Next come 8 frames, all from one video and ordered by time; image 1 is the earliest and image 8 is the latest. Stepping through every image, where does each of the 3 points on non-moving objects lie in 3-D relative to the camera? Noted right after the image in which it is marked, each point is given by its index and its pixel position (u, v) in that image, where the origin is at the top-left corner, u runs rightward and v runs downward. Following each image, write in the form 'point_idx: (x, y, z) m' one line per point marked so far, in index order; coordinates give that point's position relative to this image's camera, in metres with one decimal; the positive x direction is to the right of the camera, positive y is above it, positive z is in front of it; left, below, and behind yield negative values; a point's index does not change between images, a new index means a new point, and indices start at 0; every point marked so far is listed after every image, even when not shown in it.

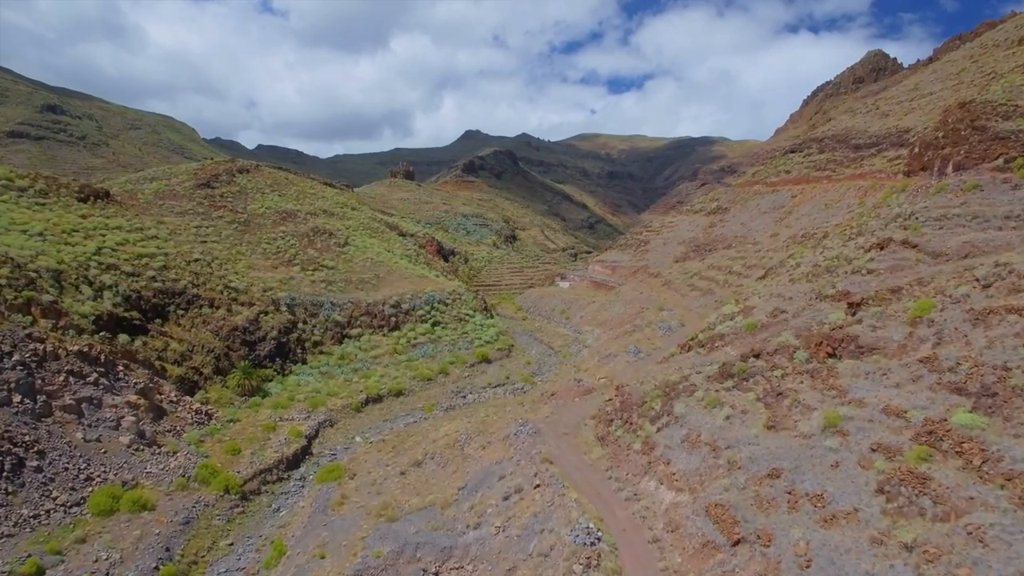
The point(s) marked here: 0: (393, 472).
0: (-3.8, -5.9, +18.1) m
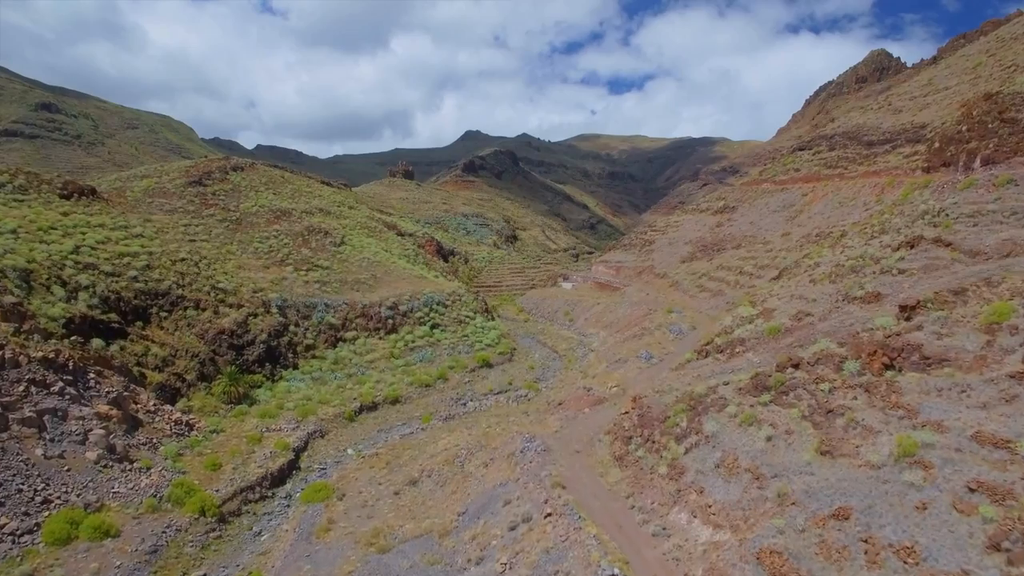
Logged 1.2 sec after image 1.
0: (-3.7, -6.0, +16.4) m
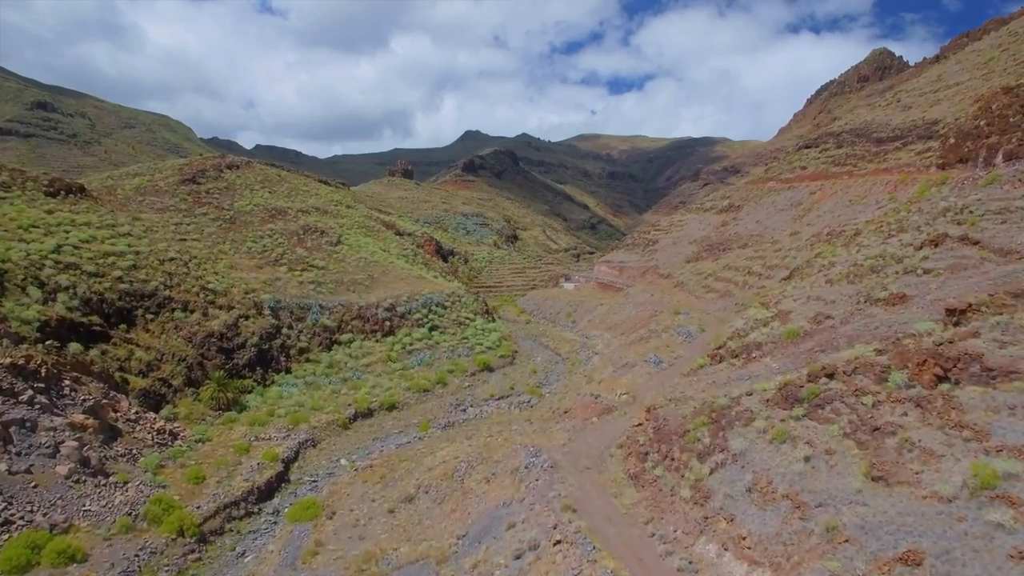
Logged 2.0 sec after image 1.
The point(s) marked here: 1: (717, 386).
0: (-3.6, -6.0, +15.2) m
1: (+6.7, -3.3, +18.2) m
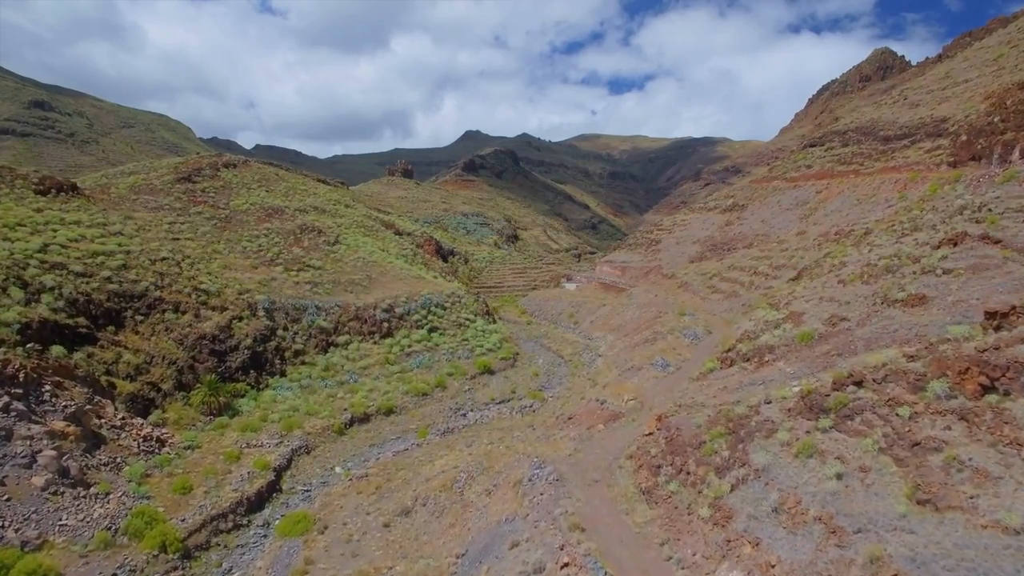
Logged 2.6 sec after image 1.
0: (-3.5, -6.0, +14.4) m
1: (+6.8, -3.3, +17.4) m
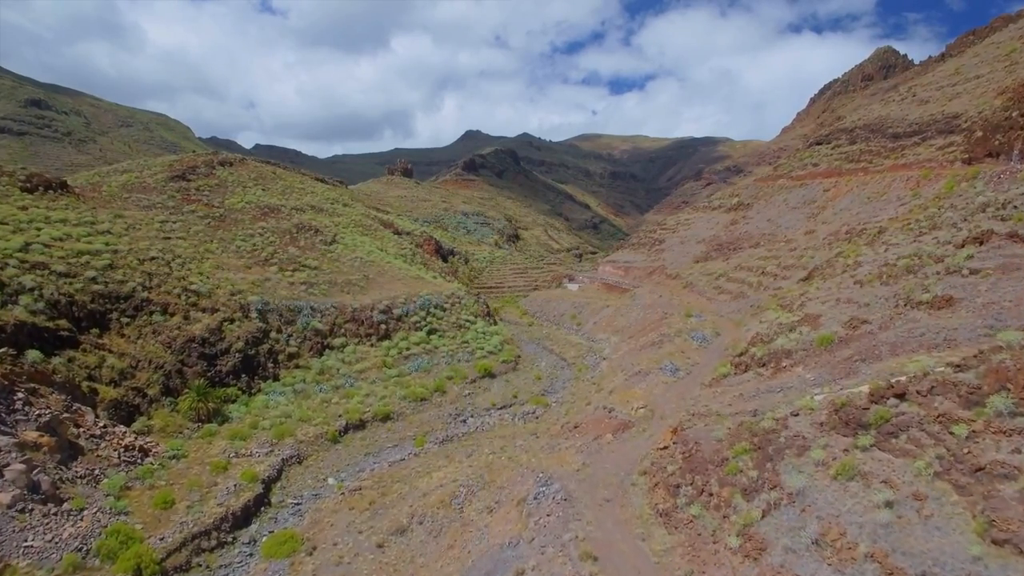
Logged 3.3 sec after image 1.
0: (-3.4, -6.1, +13.4) m
1: (+6.8, -3.4, +16.3) m
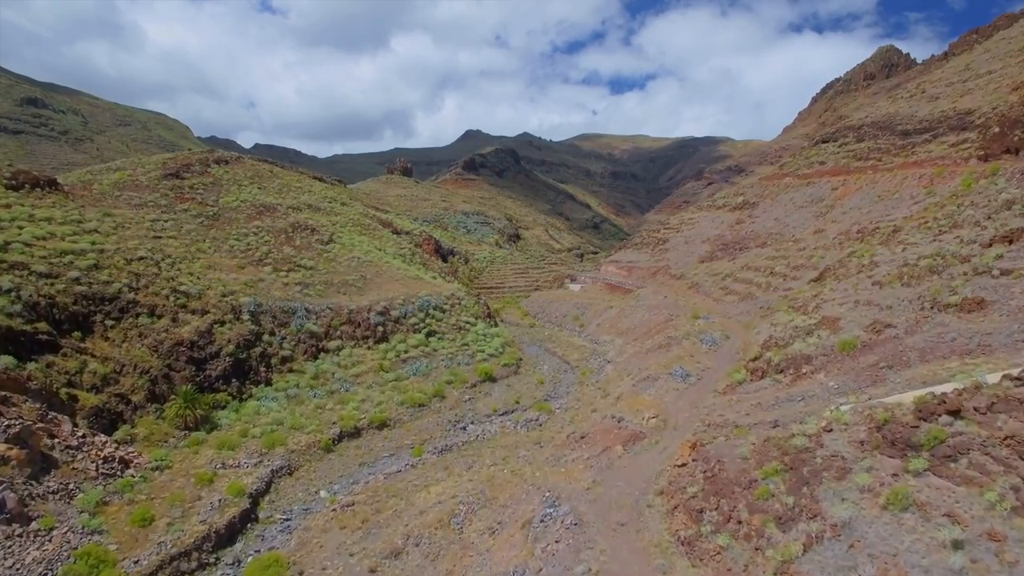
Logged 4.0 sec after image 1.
0: (-3.3, -6.1, +12.3) m
1: (+6.9, -3.4, +15.3) m
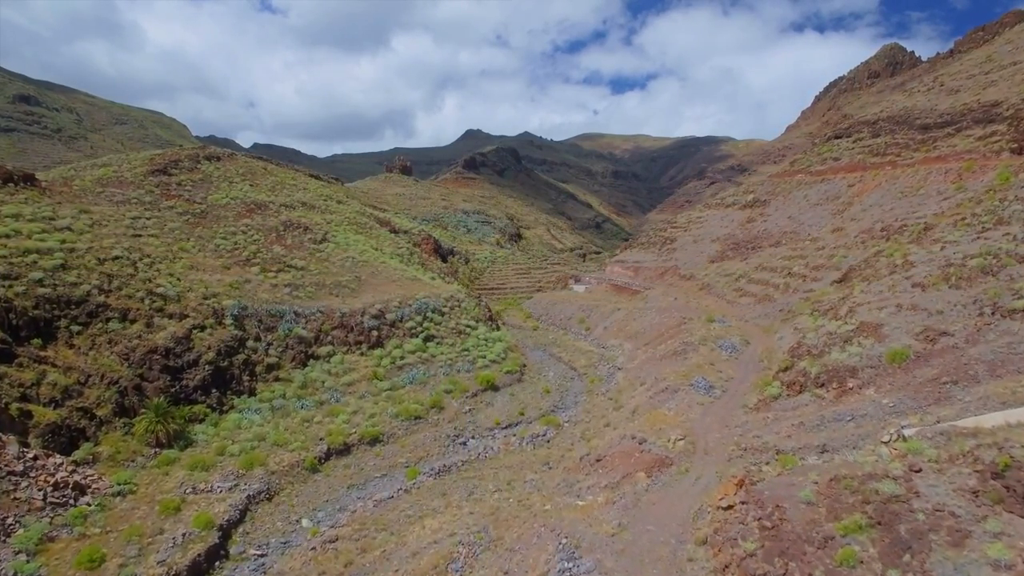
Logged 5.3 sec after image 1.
0: (-3.2, -6.2, +10.3) m
1: (+7.1, -3.5, +13.2) m
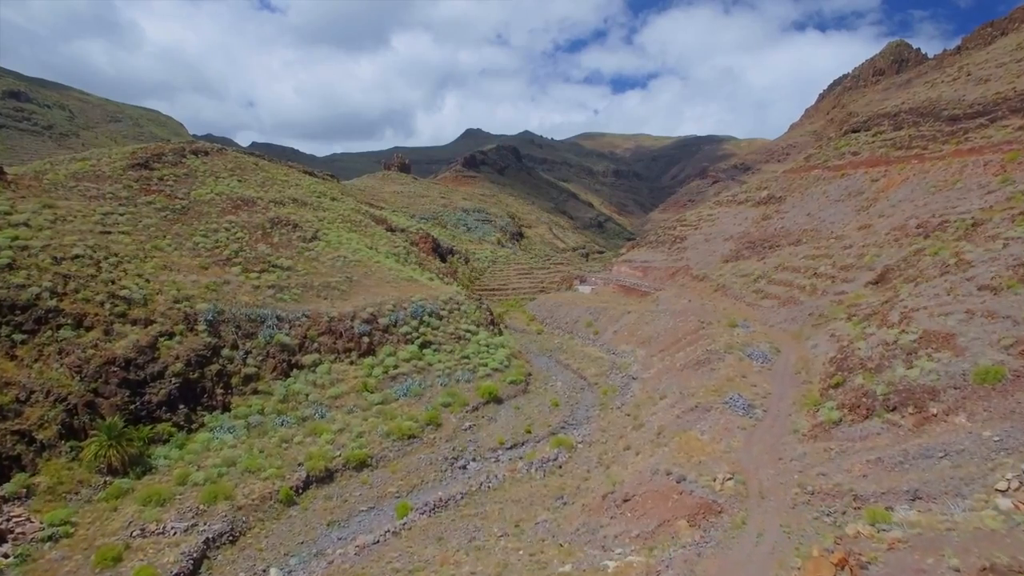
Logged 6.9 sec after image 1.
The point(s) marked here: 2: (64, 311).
0: (-3.0, -6.3, +7.6) m
1: (+7.3, -3.6, +10.6) m
2: (-15.7, -0.8, +19.7) m
